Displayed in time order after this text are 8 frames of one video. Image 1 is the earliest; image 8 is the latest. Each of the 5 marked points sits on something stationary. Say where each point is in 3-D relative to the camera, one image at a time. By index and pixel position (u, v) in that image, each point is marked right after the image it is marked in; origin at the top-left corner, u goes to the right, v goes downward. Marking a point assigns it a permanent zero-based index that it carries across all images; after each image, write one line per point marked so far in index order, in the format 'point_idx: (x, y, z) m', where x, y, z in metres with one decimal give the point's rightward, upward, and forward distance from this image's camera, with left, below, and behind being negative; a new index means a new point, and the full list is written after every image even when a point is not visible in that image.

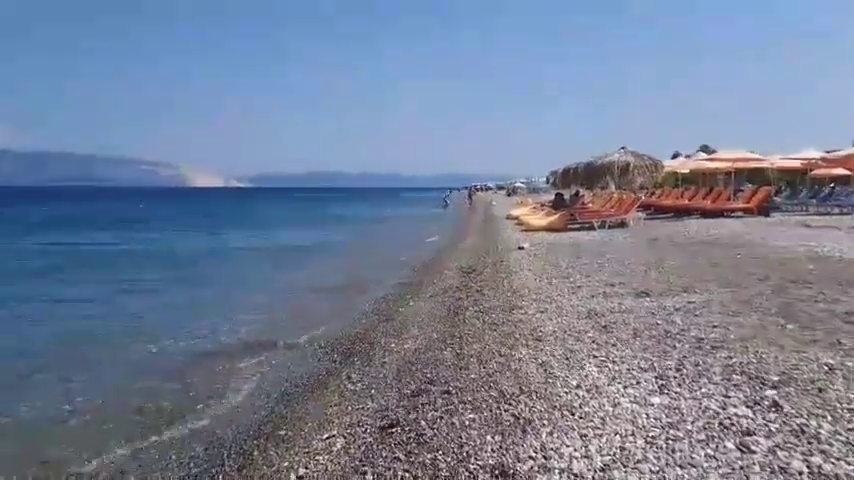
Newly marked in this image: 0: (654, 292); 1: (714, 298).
0: (+3.9, -0.9, +12.5) m
1: (+4.4, -0.9, +11.2) m
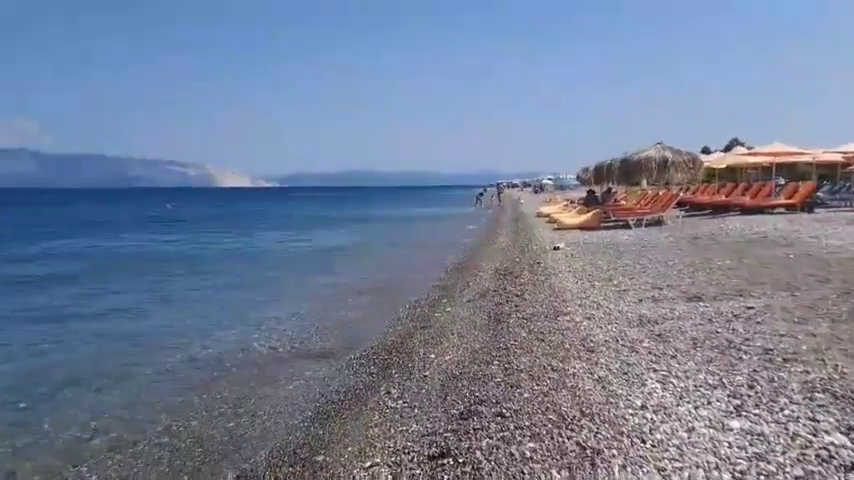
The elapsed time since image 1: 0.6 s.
0: (+4.5, -0.9, +11.8) m
1: (+4.9, -0.9, +10.4) m
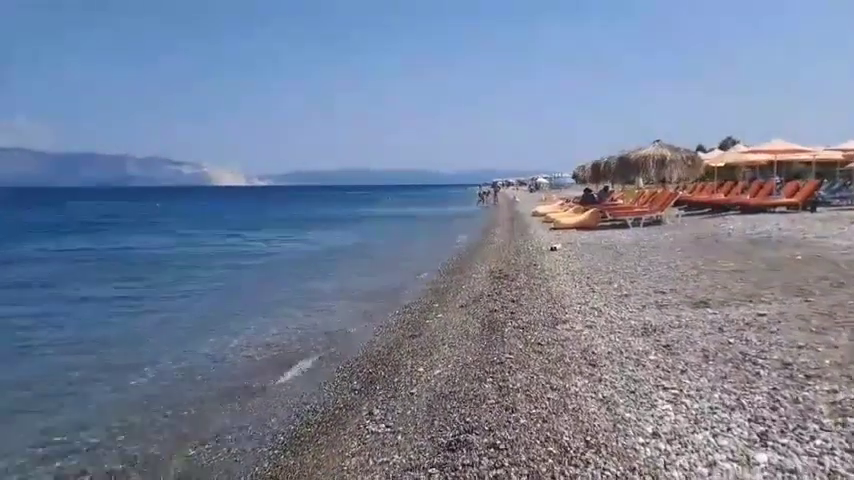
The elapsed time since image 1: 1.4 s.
0: (+4.3, -0.9, +11.1) m
1: (+4.8, -0.9, +9.8) m
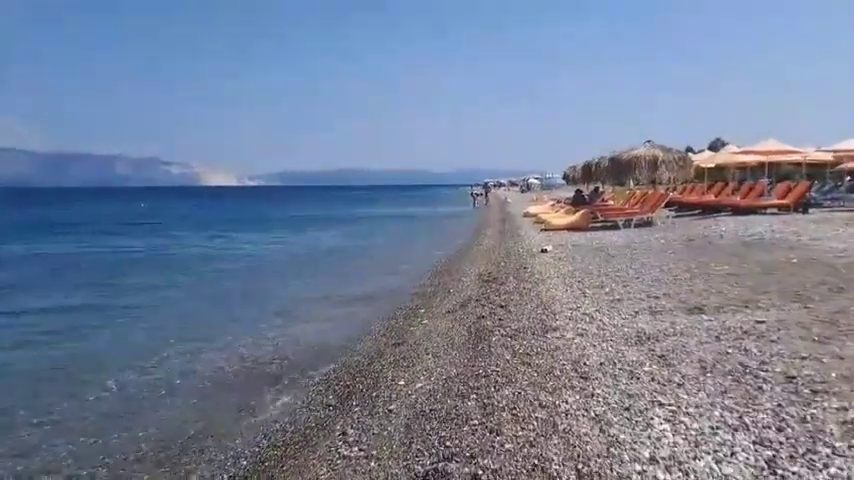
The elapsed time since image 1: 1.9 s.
0: (+4.1, -1.0, +10.7) m
1: (+4.6, -1.0, +9.3) m
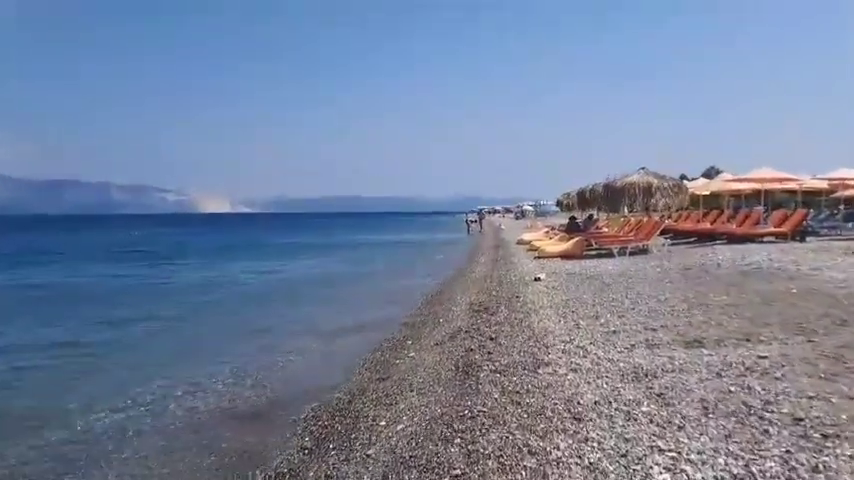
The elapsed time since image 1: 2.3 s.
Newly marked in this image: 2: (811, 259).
0: (+3.9, -1.4, +10.2) m
1: (+4.4, -1.4, +8.9) m
2: (+9.9, -0.5, +19.0) m
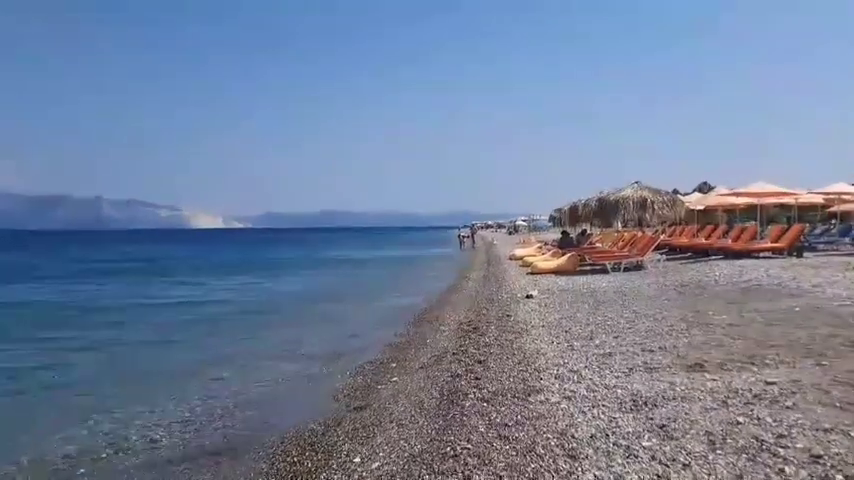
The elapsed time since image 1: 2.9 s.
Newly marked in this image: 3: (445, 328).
0: (+3.7, -1.6, +9.6) m
1: (+4.2, -1.6, +8.3) m
2: (+9.6, -0.9, +18.4) m
3: (+0.4, -1.8, +15.3) m
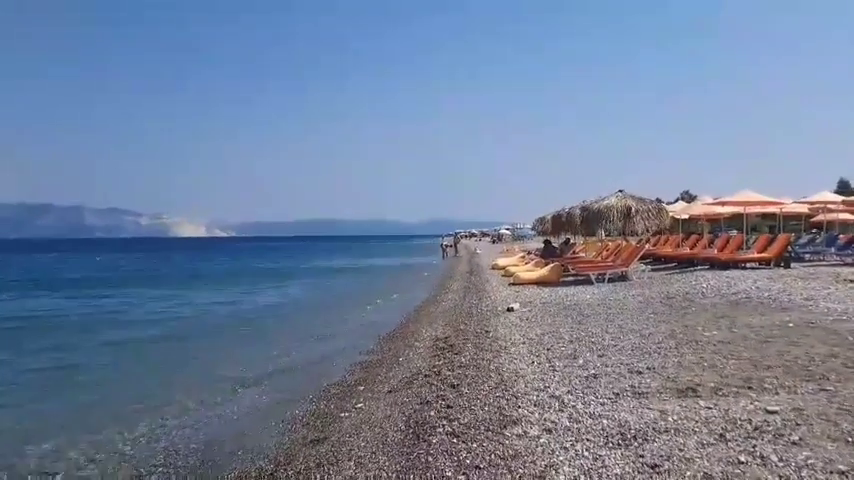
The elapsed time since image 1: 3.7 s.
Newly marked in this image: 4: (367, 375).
0: (+3.3, -1.8, +8.8) m
1: (+3.8, -1.7, +7.5) m
2: (+9.0, -1.2, +17.7) m
3: (-0.1, -2.0, +14.4) m
4: (-0.9, -2.2, +11.8) m
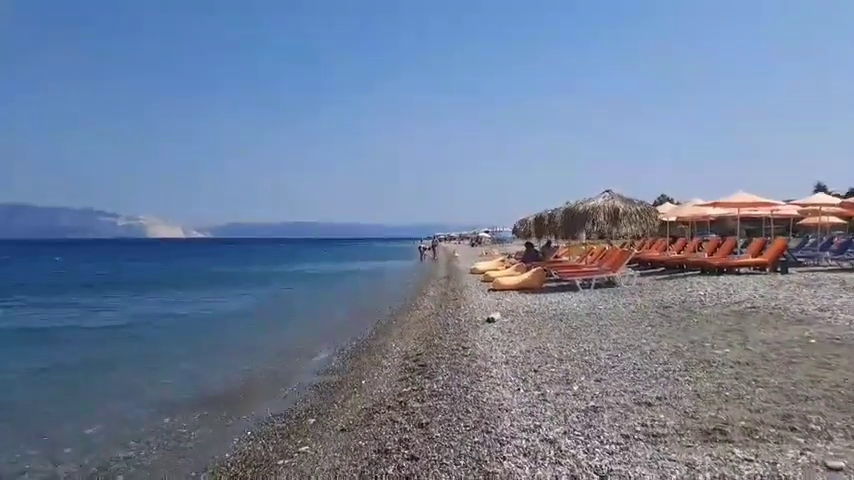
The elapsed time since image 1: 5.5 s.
0: (+2.9, -1.8, +7.0) m
1: (+3.5, -1.7, +5.7) m
2: (+8.4, -1.2, +16.1) m
3: (-0.7, -2.1, +12.5) m
4: (-1.4, -2.2, +9.9) m
